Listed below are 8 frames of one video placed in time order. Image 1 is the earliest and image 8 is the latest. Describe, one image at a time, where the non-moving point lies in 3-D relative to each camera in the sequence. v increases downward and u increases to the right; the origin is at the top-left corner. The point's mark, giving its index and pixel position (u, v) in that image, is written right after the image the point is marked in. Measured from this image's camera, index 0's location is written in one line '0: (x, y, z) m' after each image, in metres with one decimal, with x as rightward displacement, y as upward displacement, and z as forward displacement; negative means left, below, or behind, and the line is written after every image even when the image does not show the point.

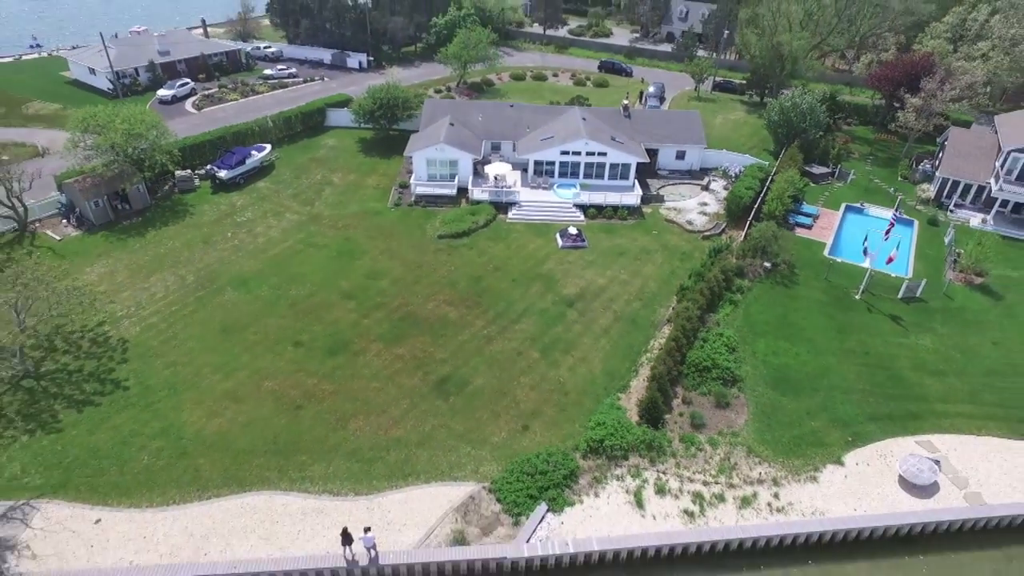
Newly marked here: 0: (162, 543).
0: (-11.4, -8.1, +20.1) m
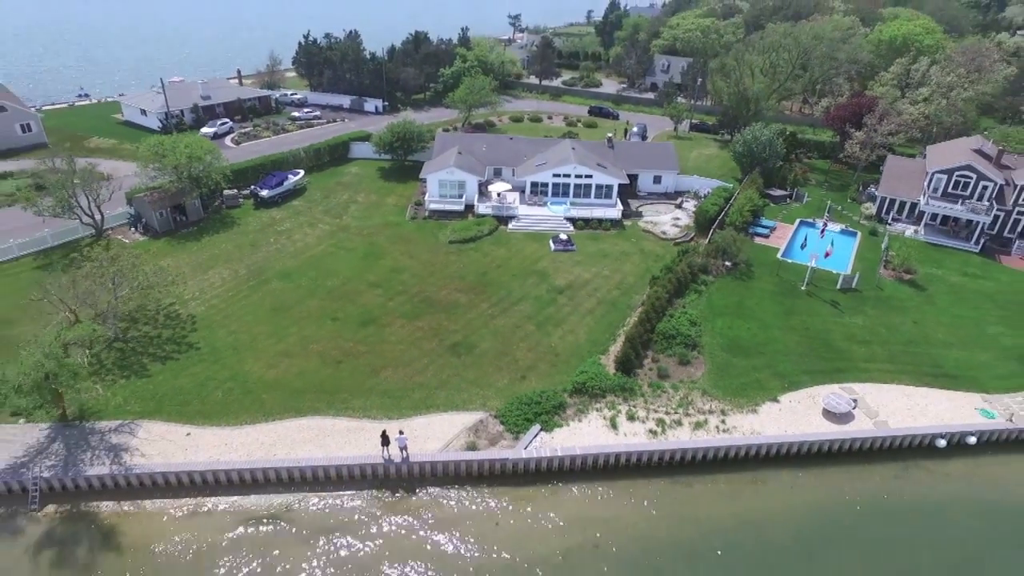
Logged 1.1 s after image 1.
0: (-11.3, -6.5, +25.7) m
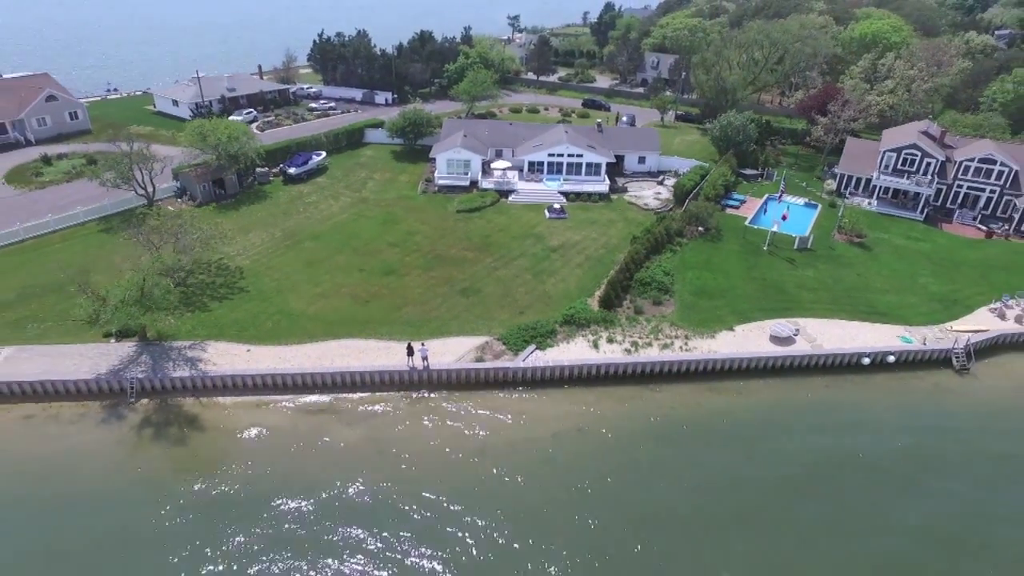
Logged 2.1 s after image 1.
0: (-11.3, -3.6, +31.7) m
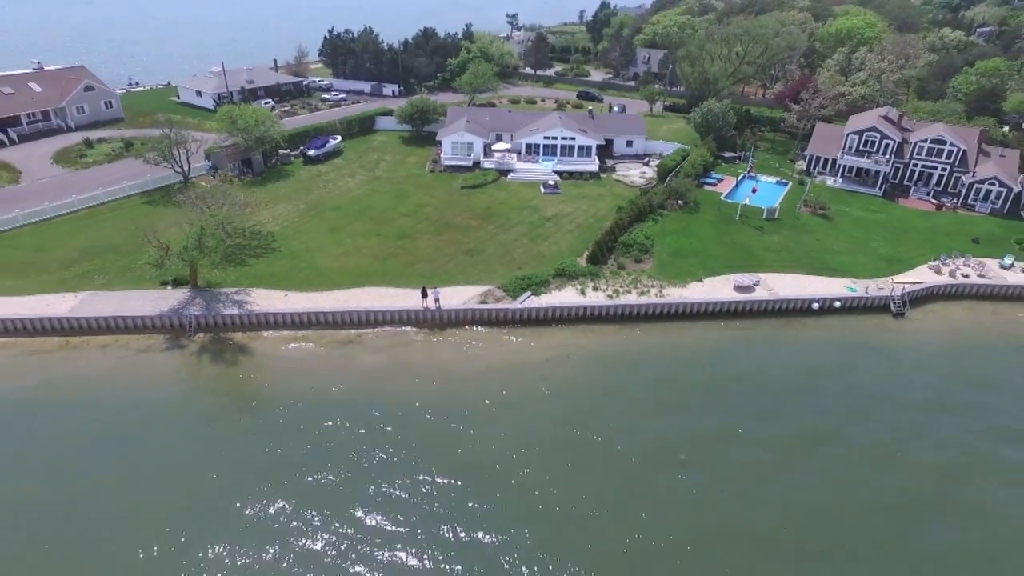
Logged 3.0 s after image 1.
0: (-11.4, -0.8, +37.1) m
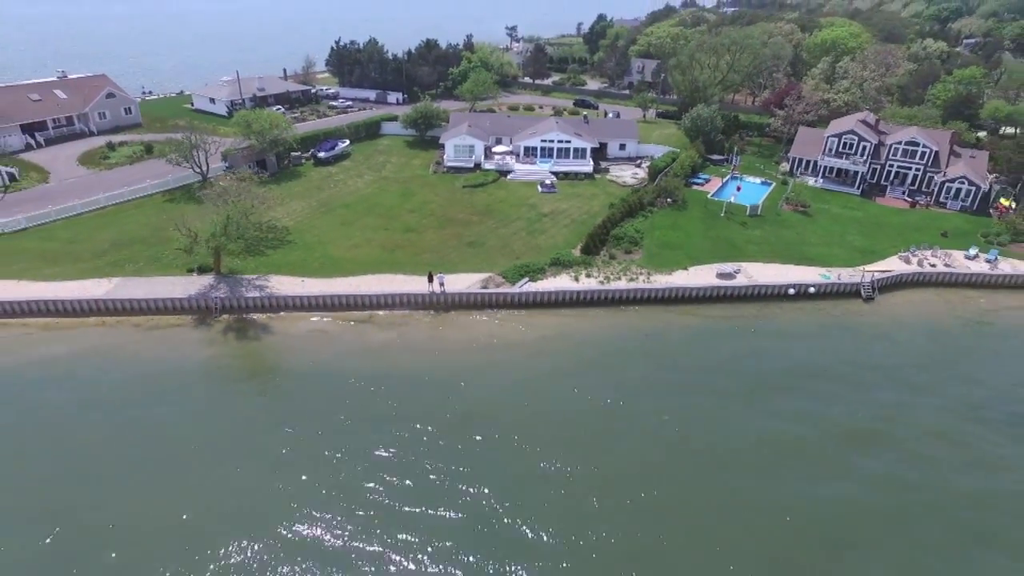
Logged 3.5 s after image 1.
0: (-11.5, +0.1, +40.3) m
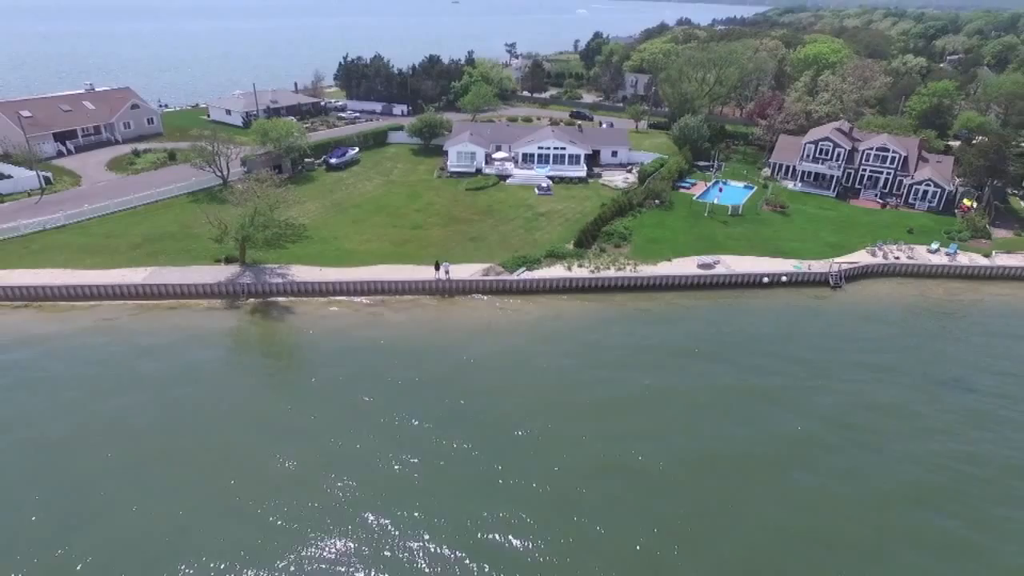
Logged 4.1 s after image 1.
0: (-11.6, +1.0, +44.4) m
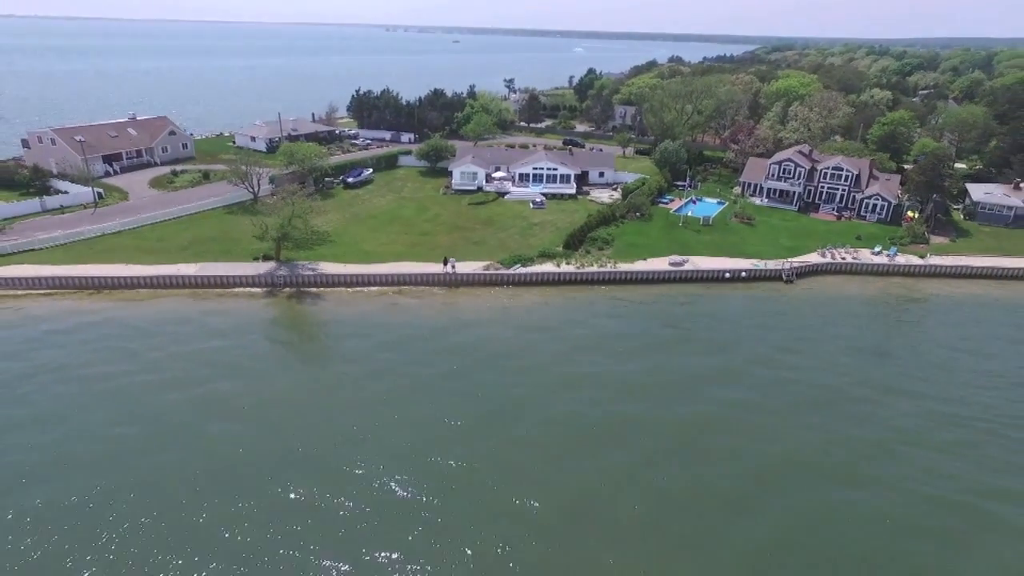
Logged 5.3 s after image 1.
0: (-11.8, +1.6, +51.8) m
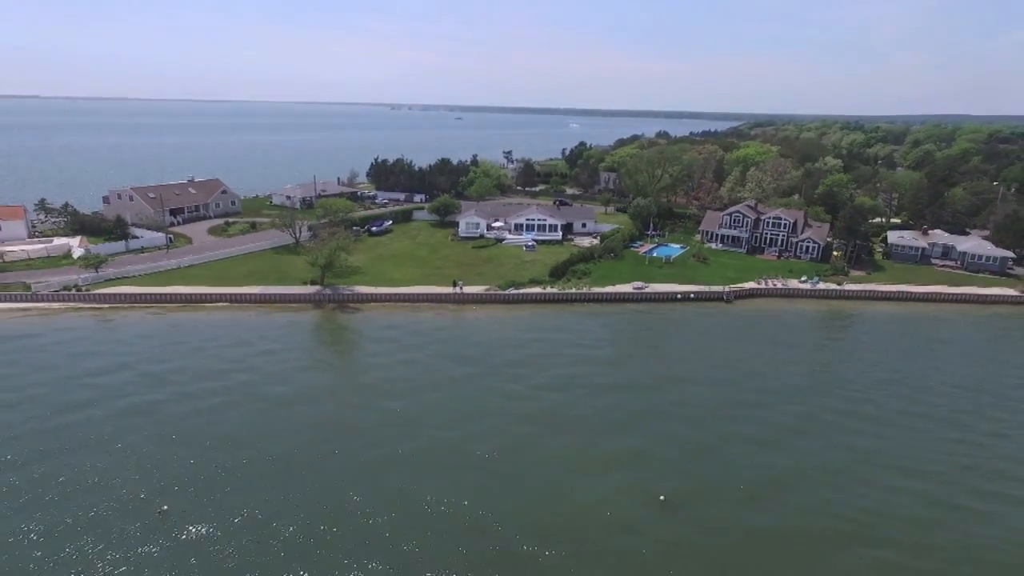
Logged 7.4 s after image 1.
0: (-12.3, -0.3, +65.6) m
